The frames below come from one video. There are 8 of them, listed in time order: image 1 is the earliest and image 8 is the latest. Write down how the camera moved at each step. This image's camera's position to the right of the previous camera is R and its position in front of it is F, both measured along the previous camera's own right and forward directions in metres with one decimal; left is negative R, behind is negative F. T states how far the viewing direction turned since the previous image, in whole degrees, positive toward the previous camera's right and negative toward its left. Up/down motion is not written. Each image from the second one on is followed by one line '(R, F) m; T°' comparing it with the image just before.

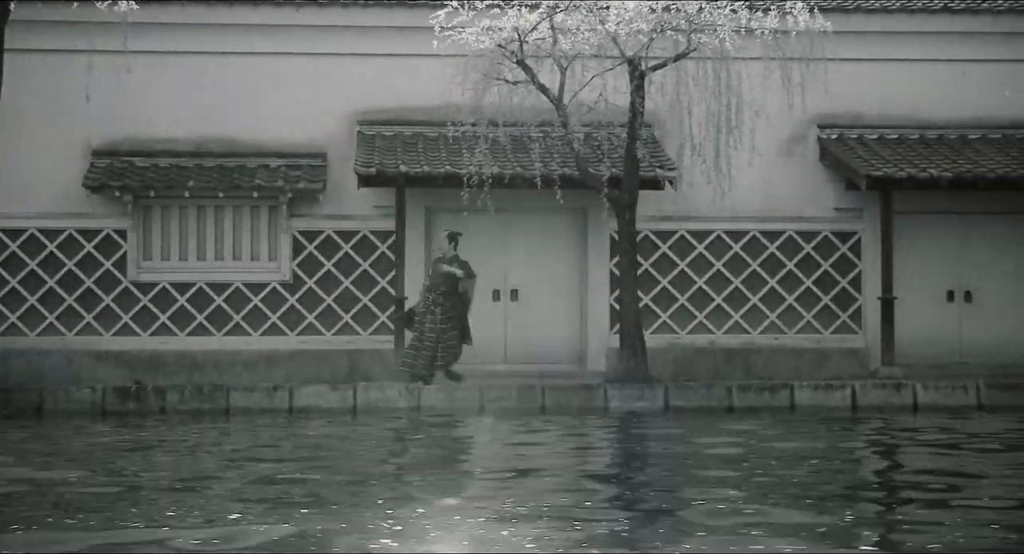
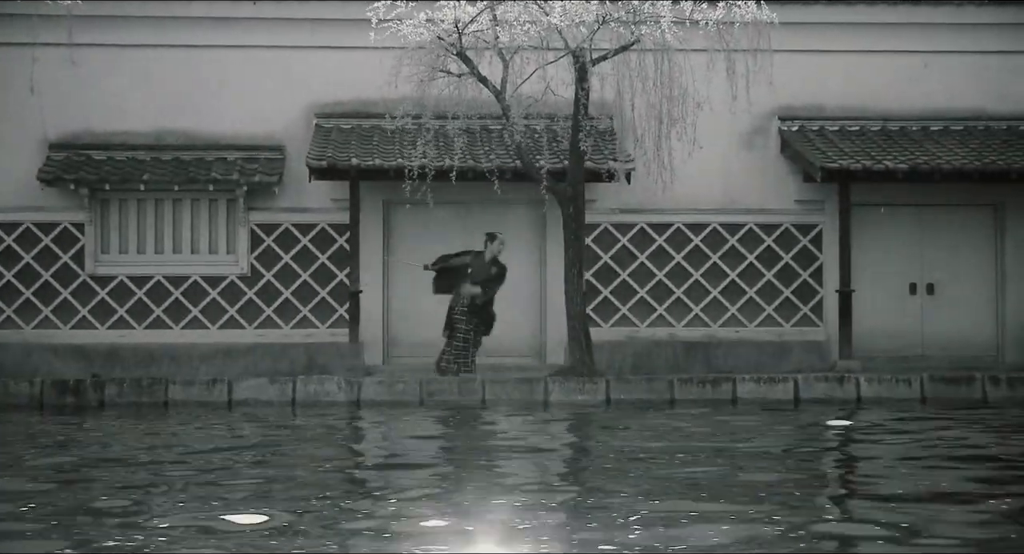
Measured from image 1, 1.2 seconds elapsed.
(+0.7, +0.1) m; -1°
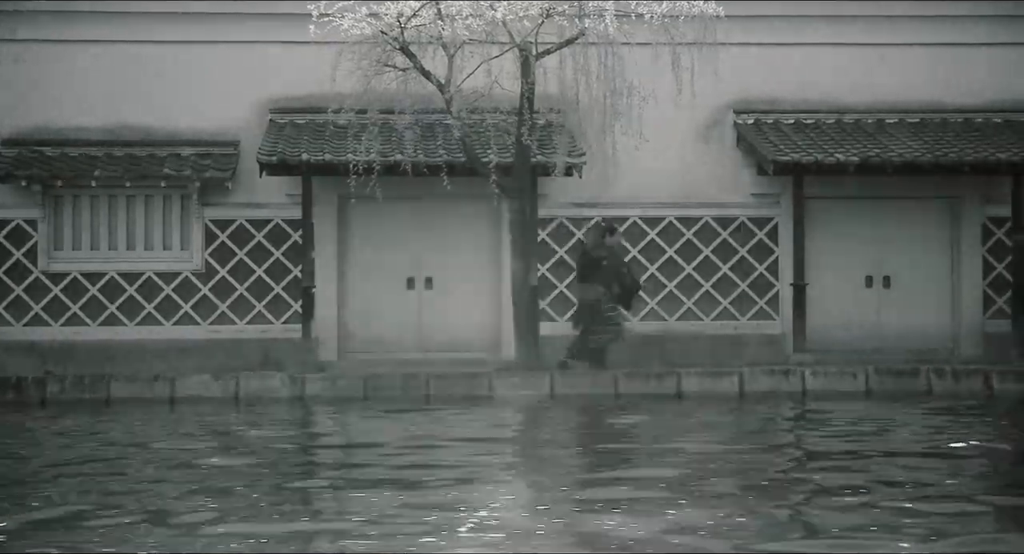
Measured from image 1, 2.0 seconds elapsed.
(+0.5, 0.0) m; 0°
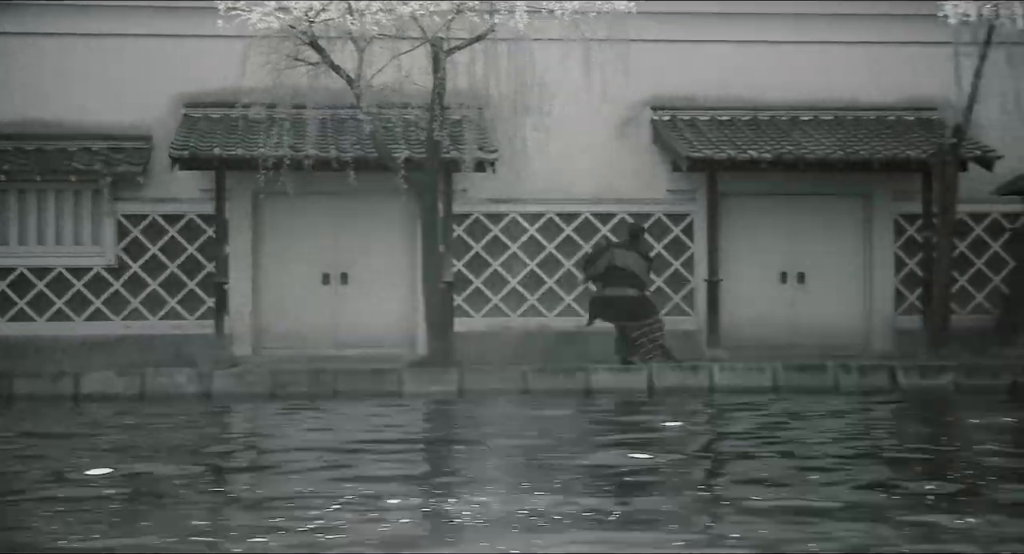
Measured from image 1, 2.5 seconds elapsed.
(+0.3, 0.0) m; +2°
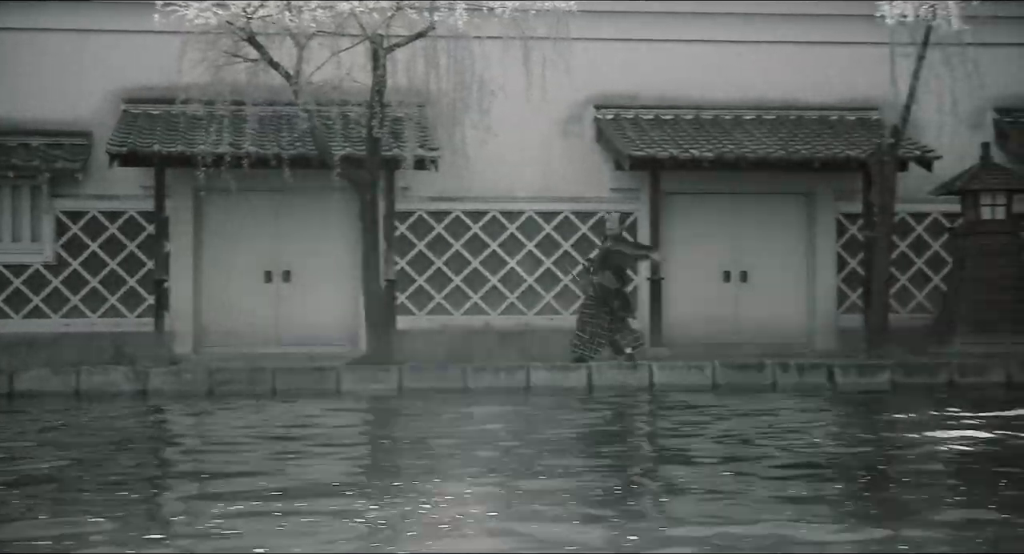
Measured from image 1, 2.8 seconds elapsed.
(+0.1, 0.0) m; +2°
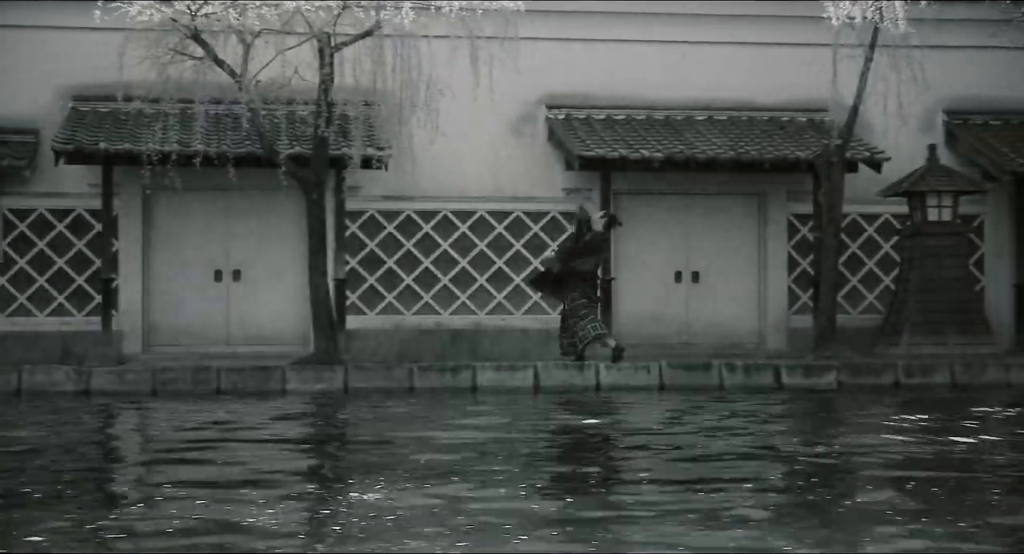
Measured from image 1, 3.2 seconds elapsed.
(+0.2, 0.0) m; +1°
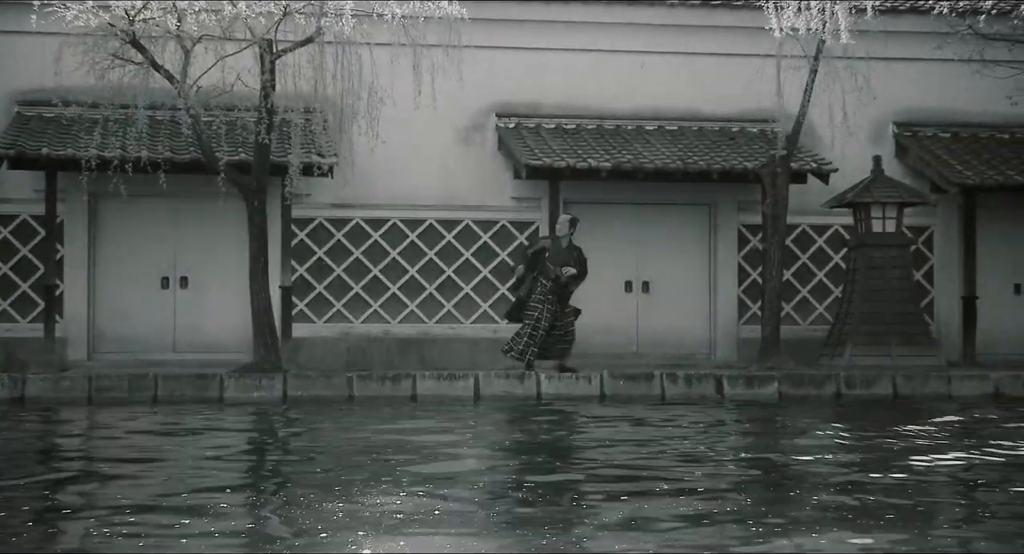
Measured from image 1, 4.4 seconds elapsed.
(+0.3, +0.1) m; +1°
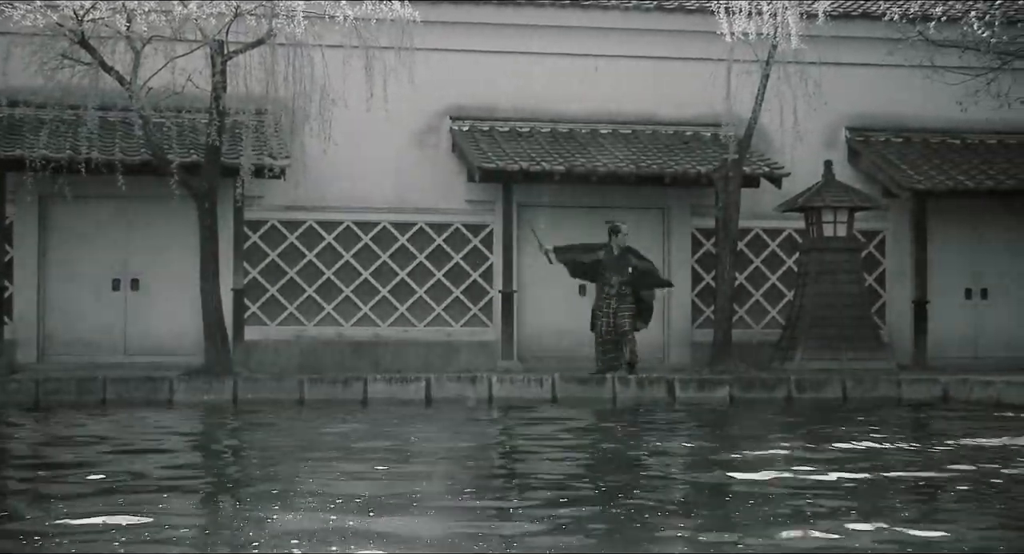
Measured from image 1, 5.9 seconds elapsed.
(+0.1, 0.0) m; +1°
